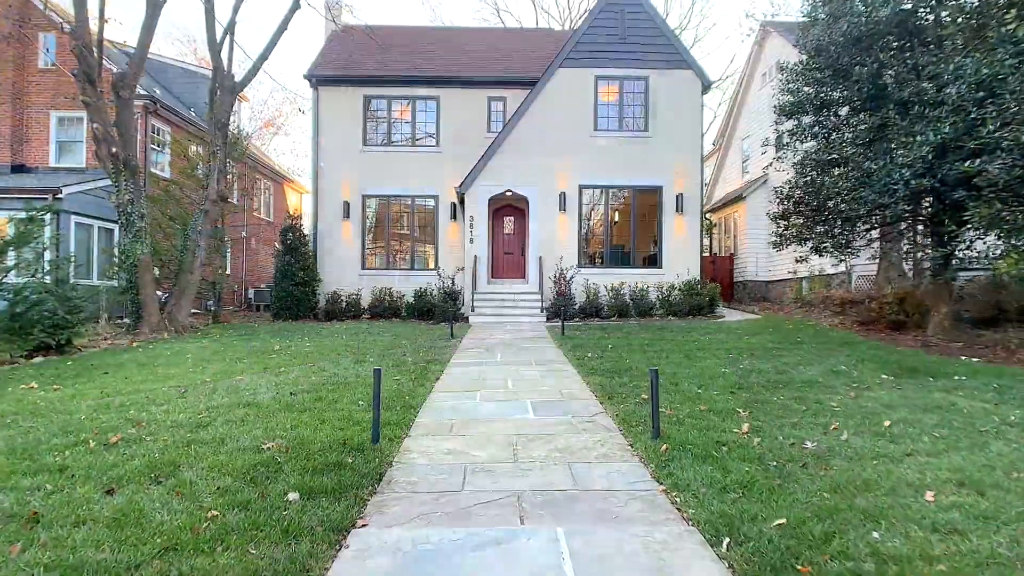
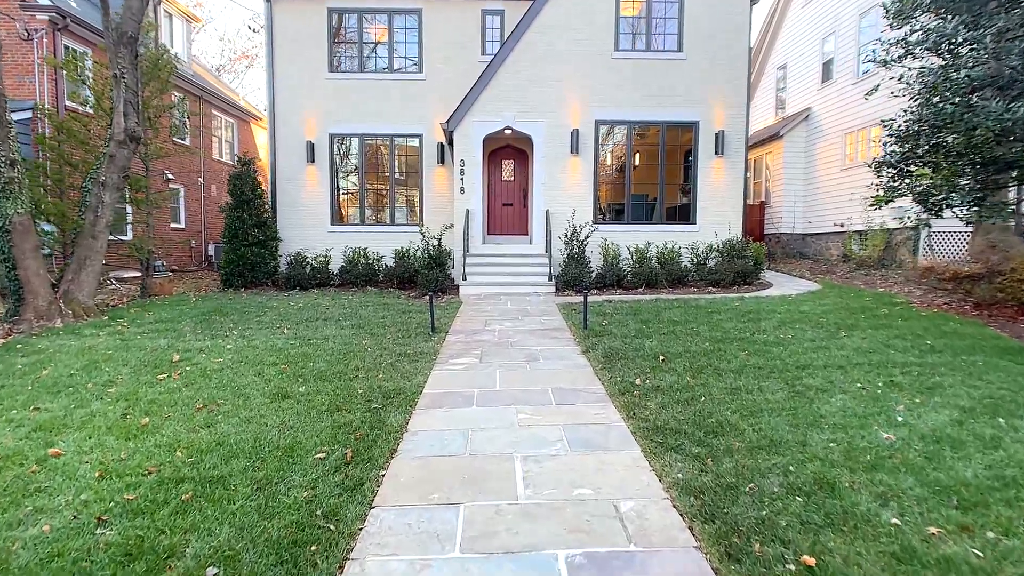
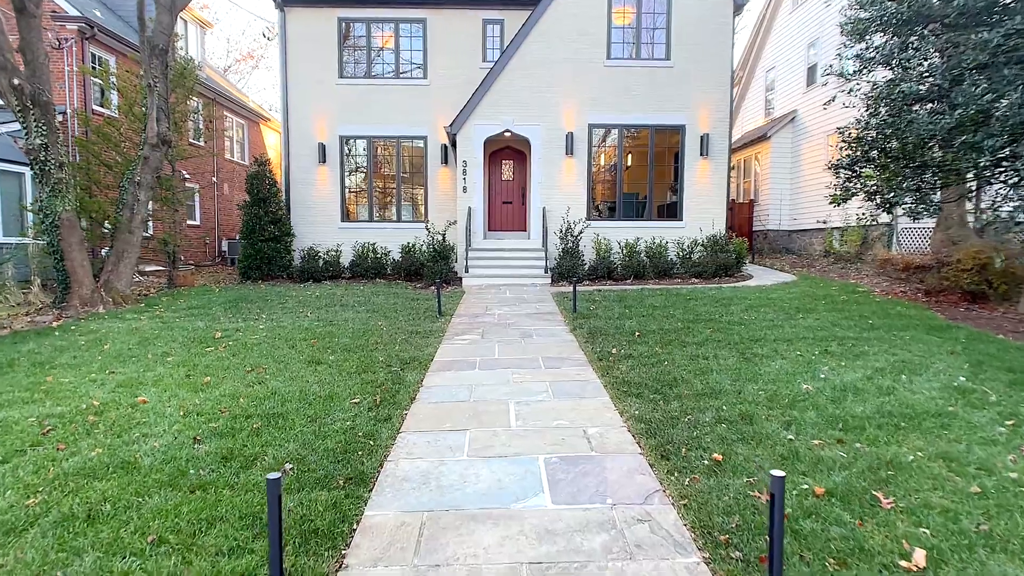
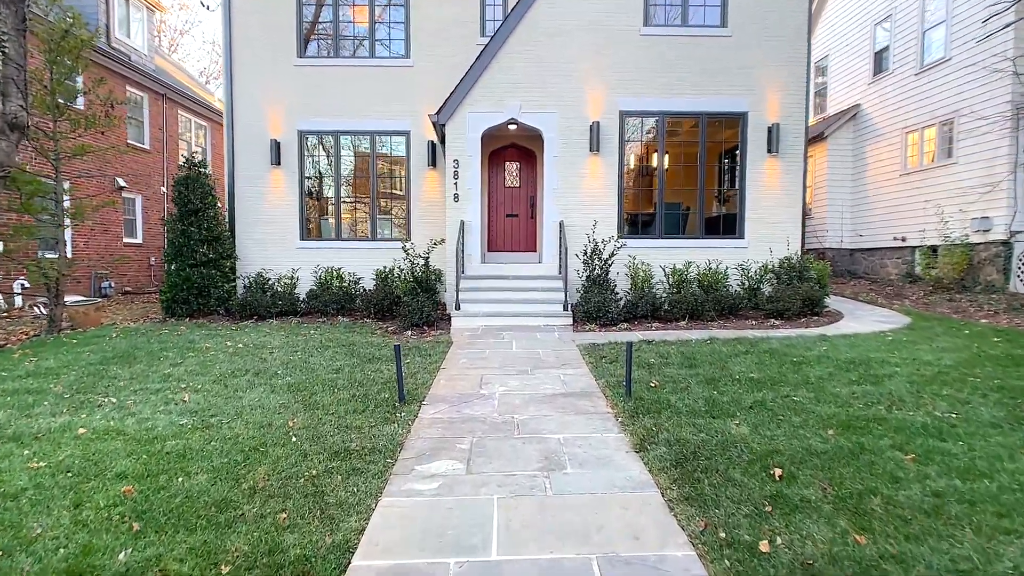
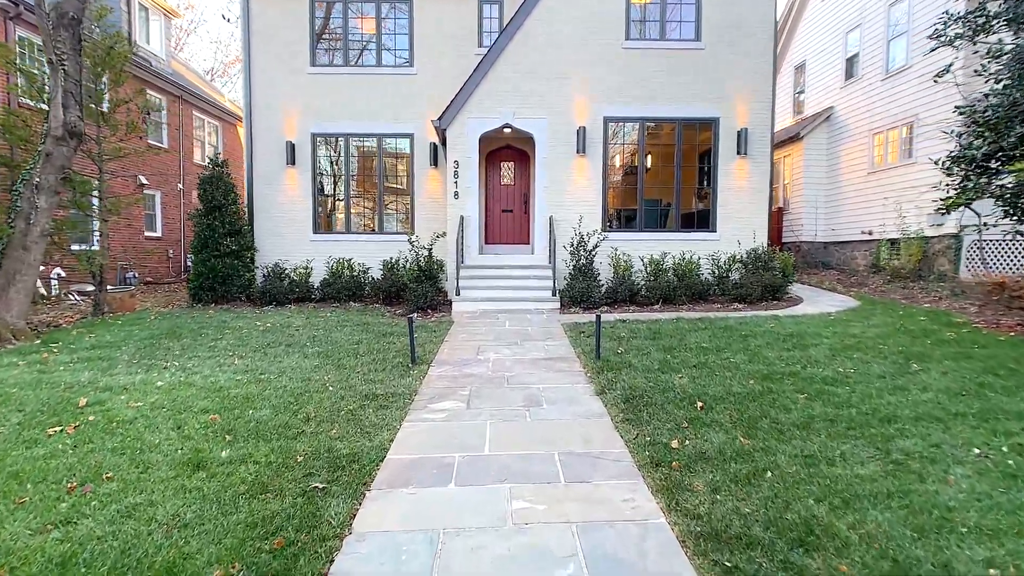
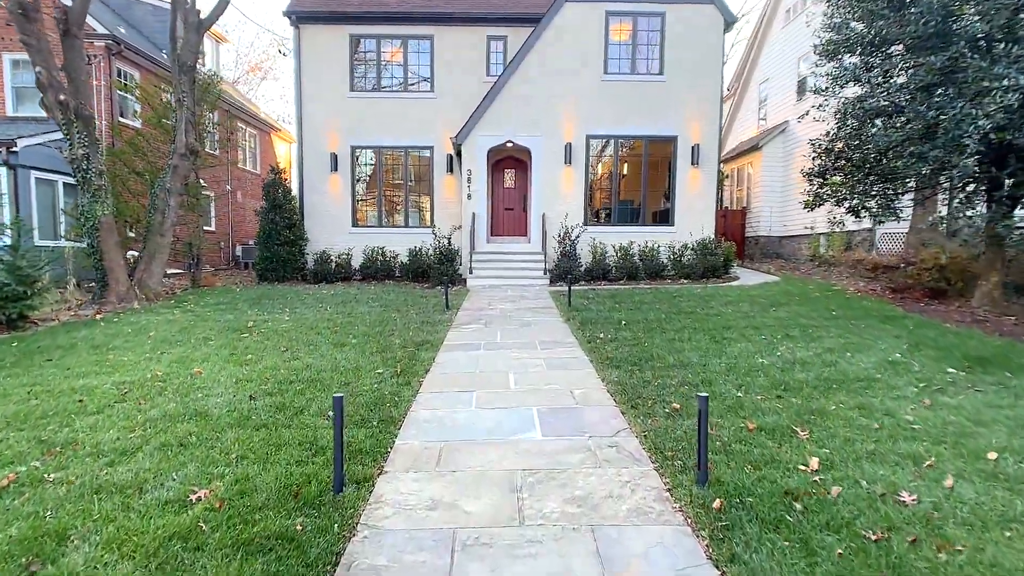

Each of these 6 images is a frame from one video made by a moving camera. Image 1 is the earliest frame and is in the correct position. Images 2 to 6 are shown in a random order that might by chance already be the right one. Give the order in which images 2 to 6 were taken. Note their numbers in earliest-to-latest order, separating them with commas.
6, 3, 2, 5, 4
